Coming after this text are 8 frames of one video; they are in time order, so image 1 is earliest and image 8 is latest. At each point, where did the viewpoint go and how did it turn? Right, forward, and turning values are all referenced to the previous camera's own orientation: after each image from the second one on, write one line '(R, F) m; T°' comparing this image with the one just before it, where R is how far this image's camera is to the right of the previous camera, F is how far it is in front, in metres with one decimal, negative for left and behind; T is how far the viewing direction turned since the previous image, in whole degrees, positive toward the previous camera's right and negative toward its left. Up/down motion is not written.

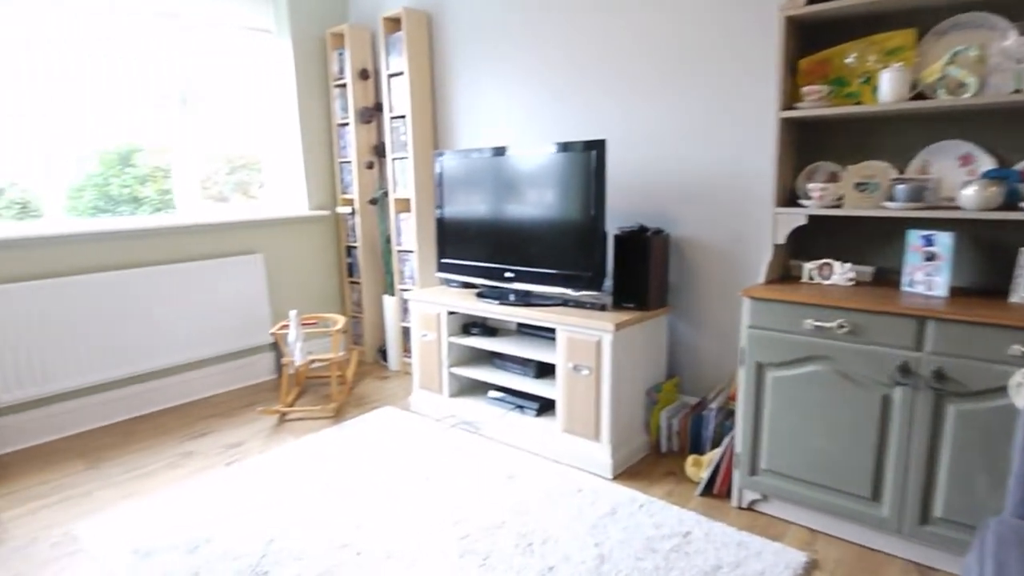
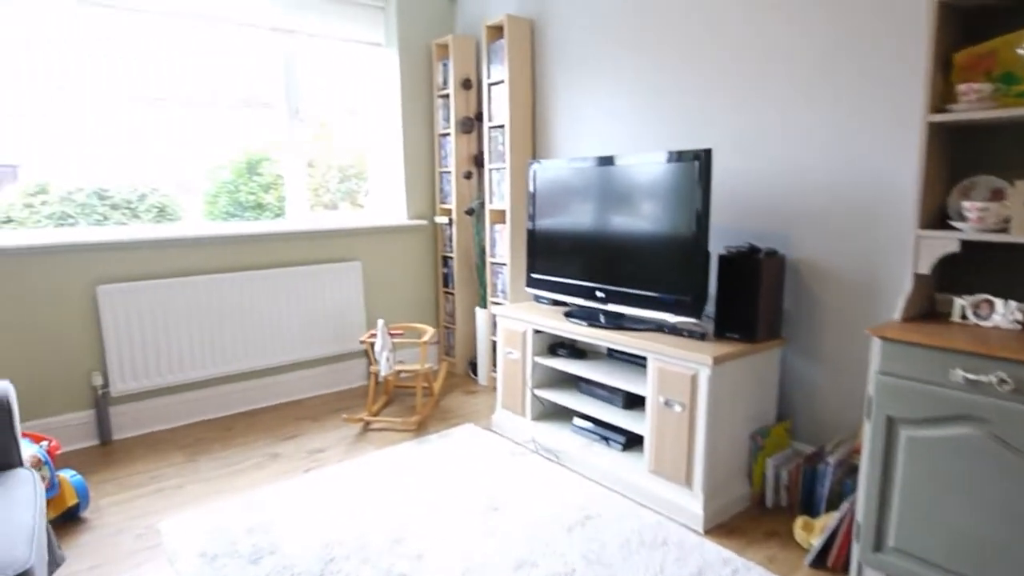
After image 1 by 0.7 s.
(+0.1, +0.2) m; -11°
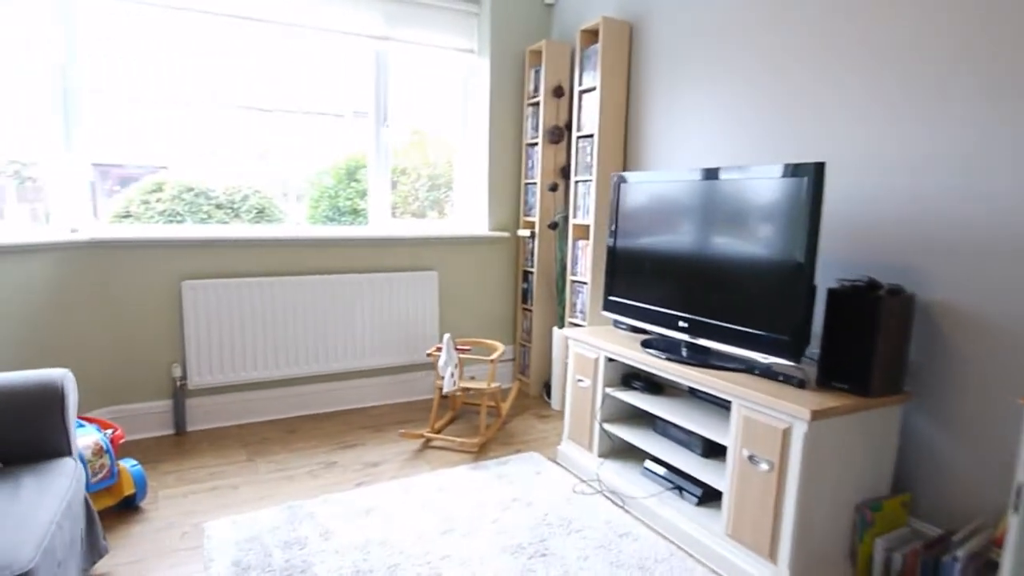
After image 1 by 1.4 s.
(+0.1, +0.2) m; -10°
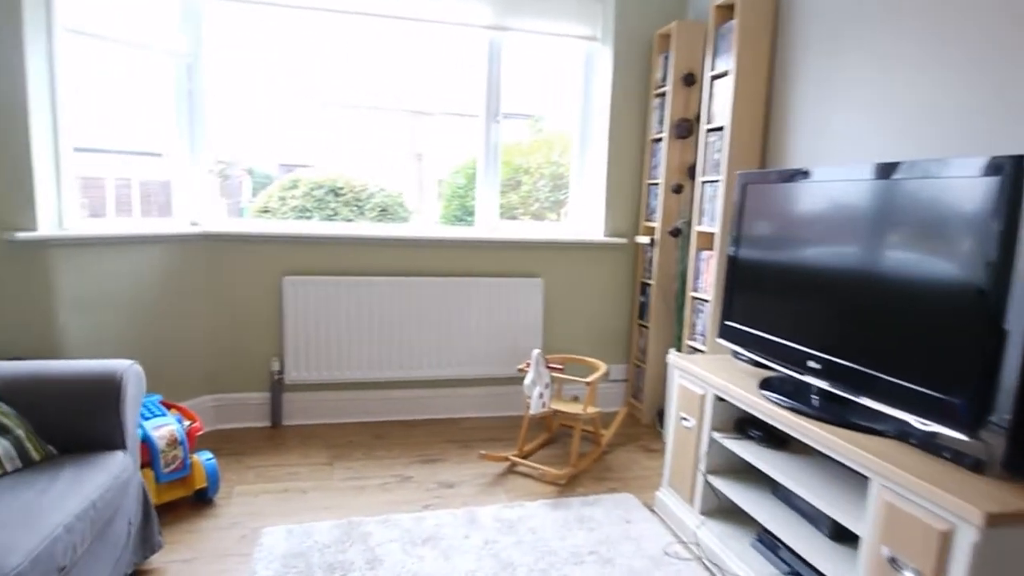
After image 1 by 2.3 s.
(+0.2, +0.3) m; -15°
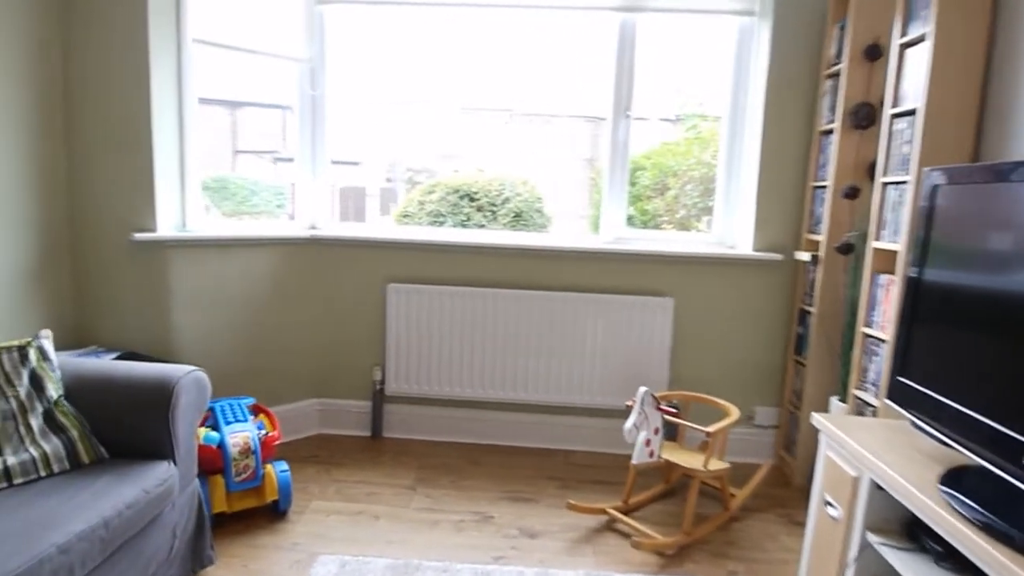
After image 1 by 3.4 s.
(+0.3, +0.4) m; -17°
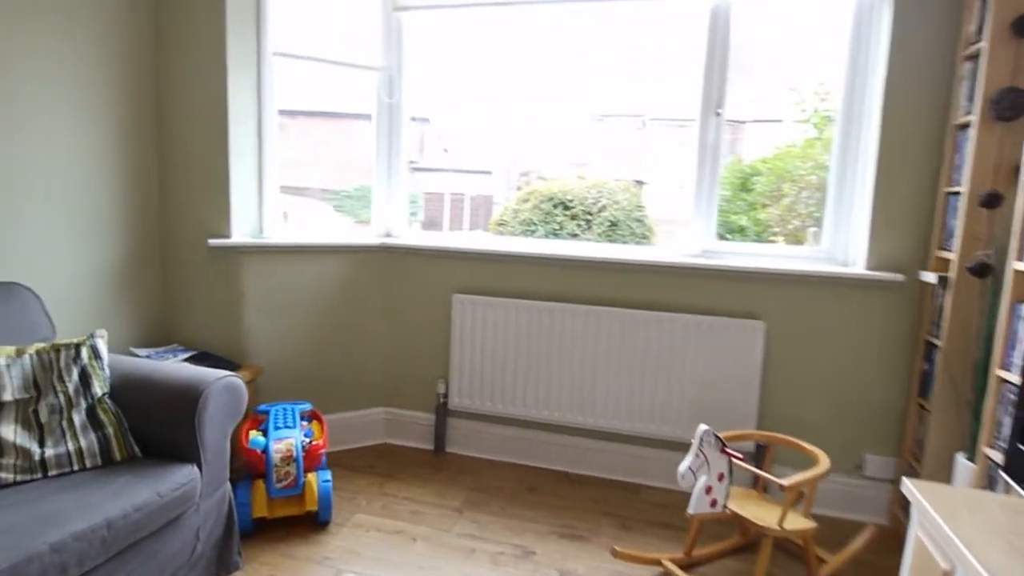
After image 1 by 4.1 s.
(+0.3, +0.2) m; -12°
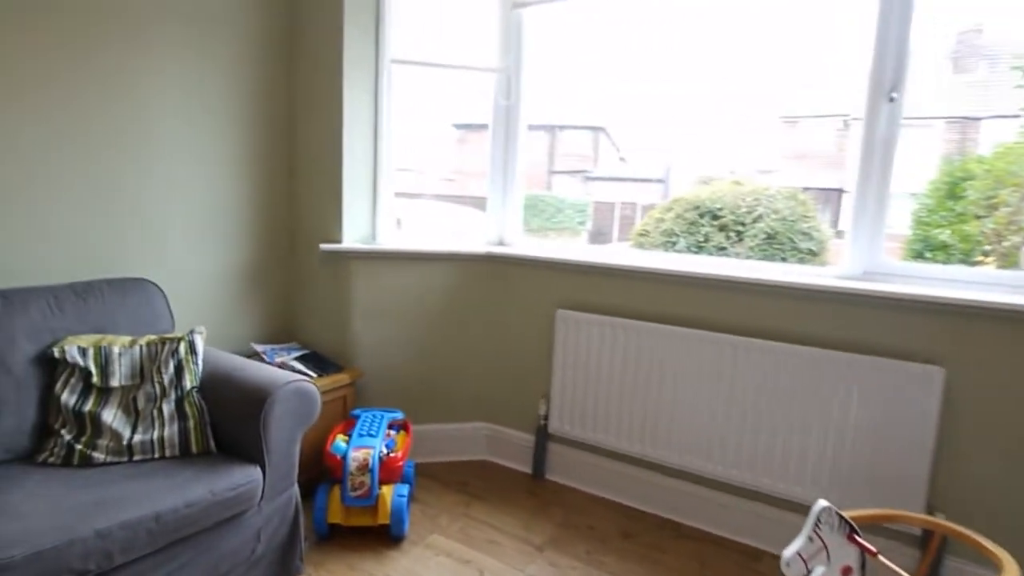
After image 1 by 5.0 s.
(+0.3, +0.3) m; -17°
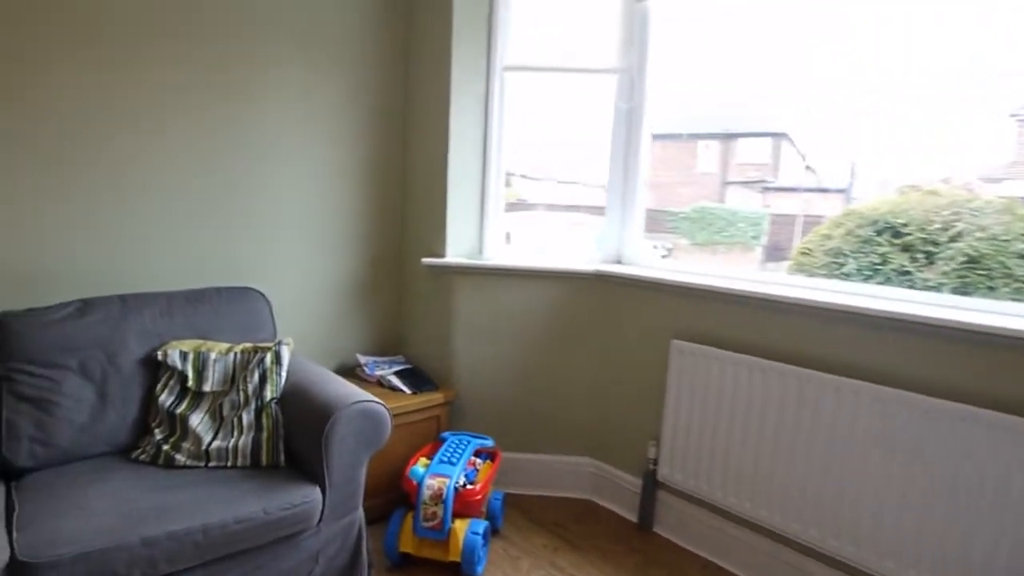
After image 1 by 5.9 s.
(+0.2, +0.3) m; -16°
